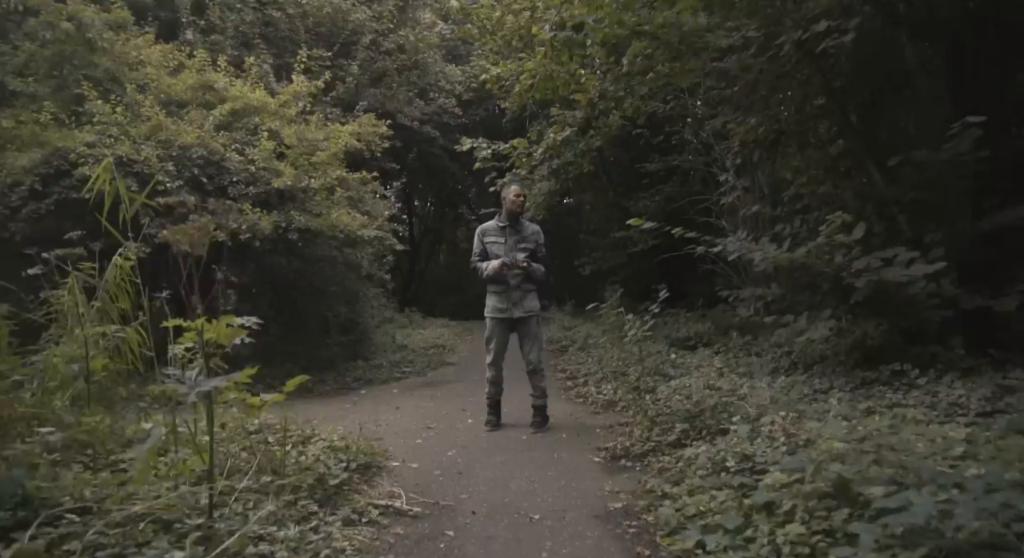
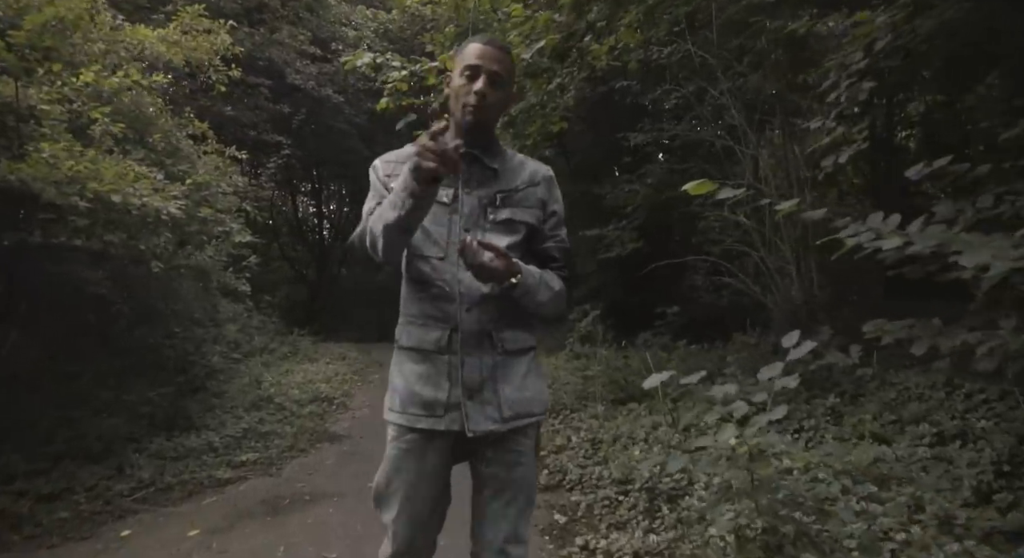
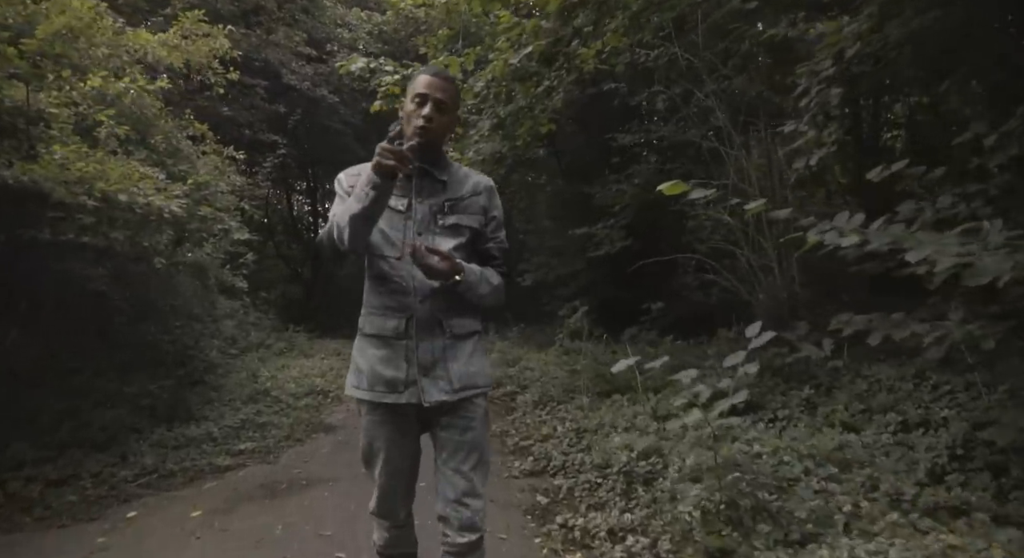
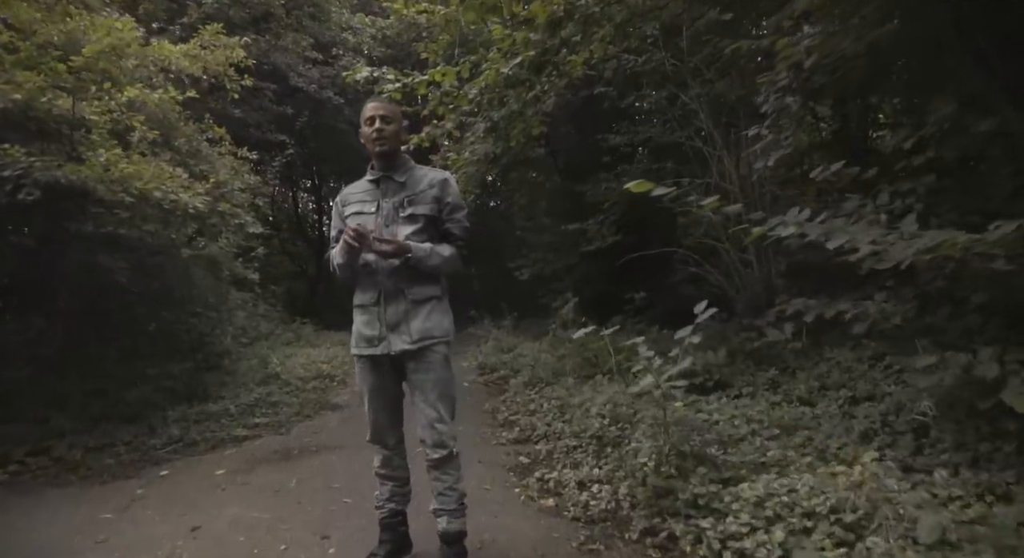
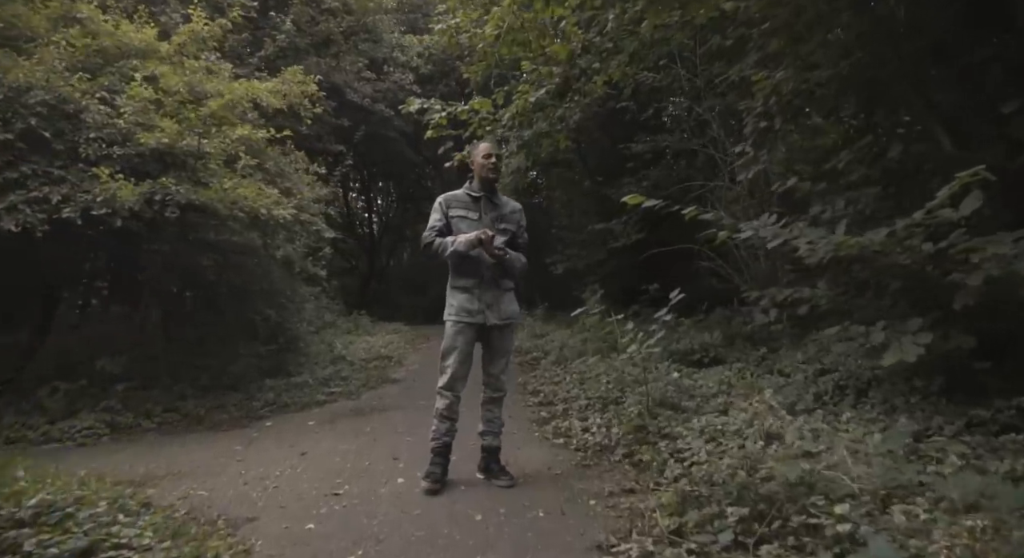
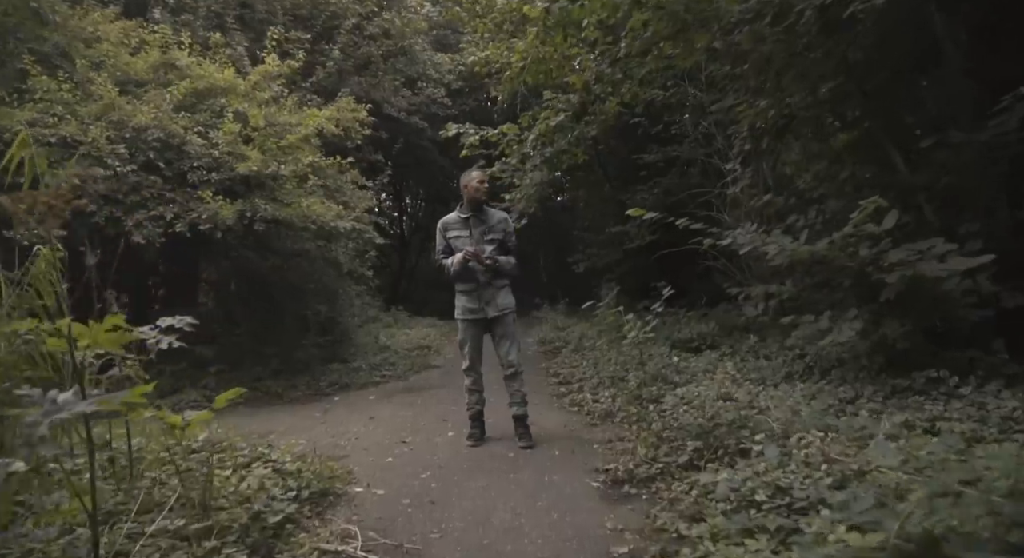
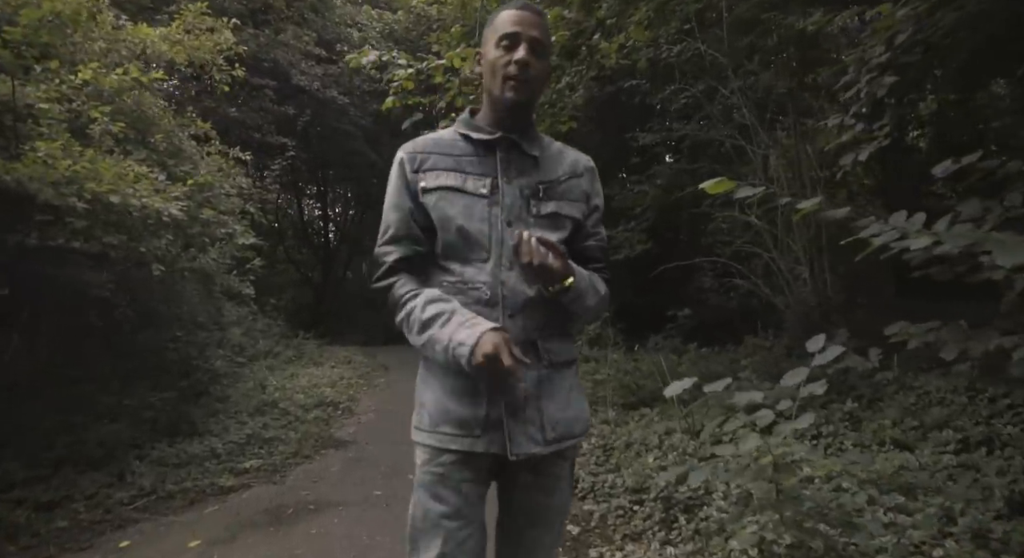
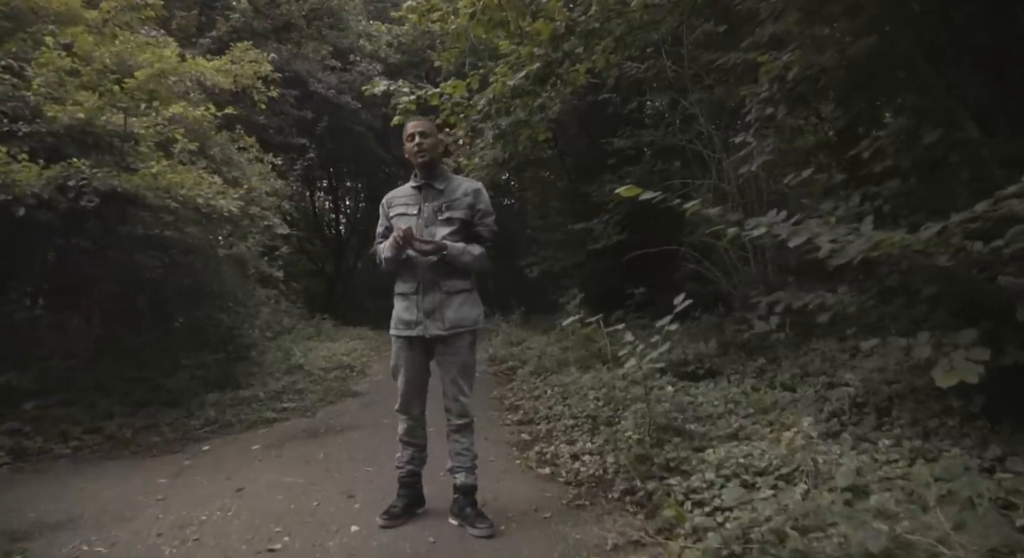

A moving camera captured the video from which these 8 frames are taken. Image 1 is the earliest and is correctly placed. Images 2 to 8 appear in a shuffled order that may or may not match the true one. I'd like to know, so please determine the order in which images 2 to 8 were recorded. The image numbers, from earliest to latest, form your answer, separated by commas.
6, 5, 8, 4, 3, 2, 7
